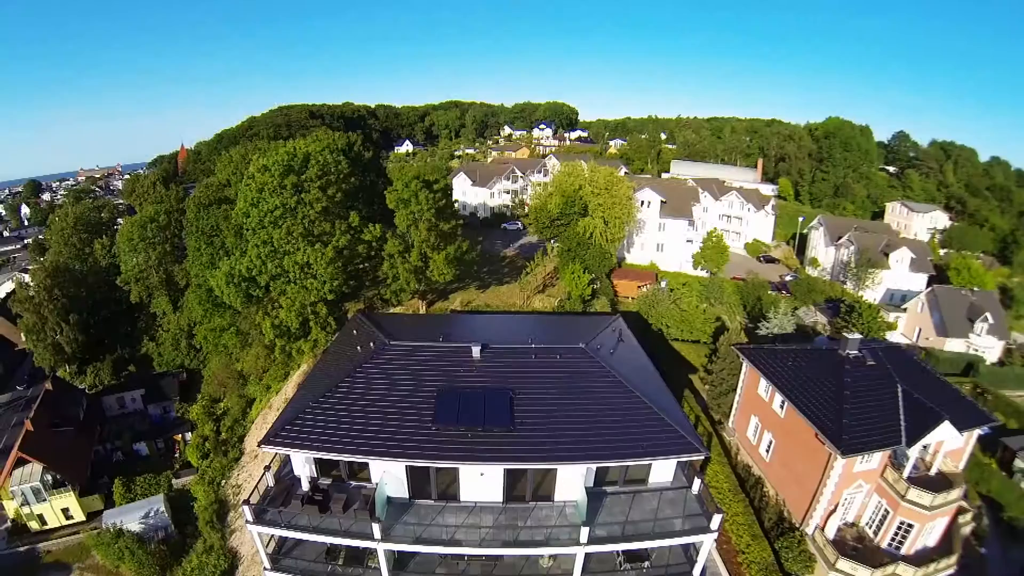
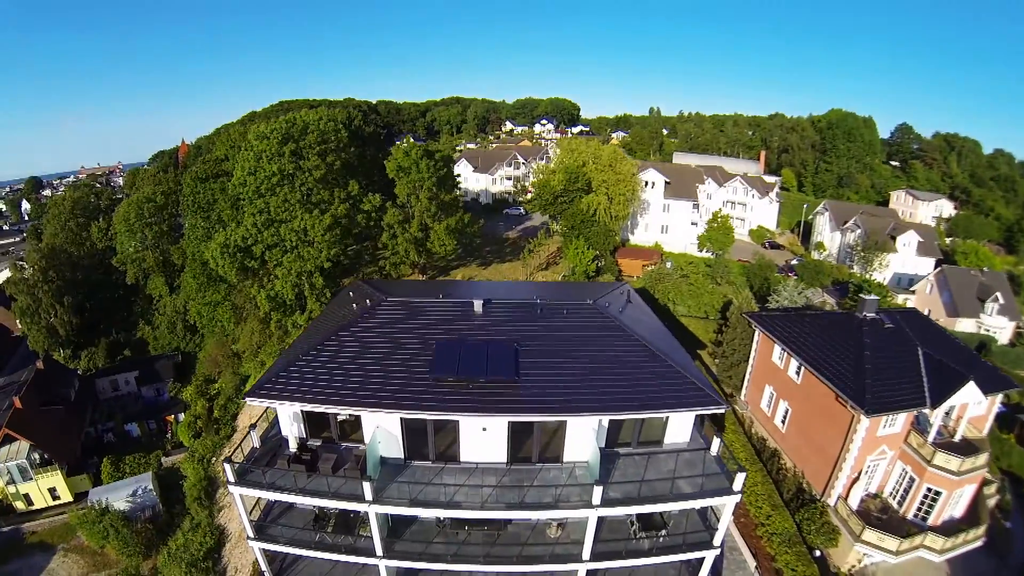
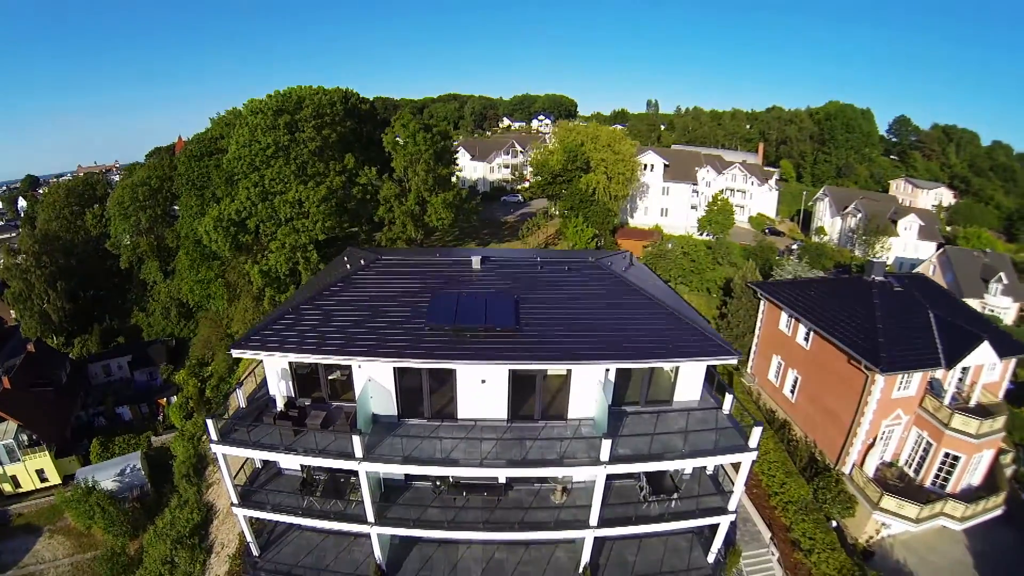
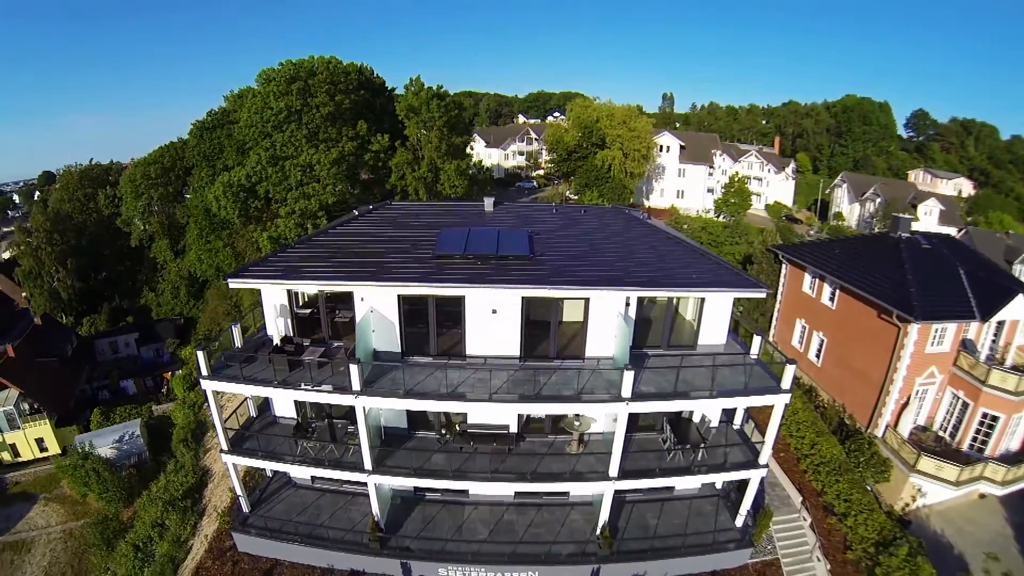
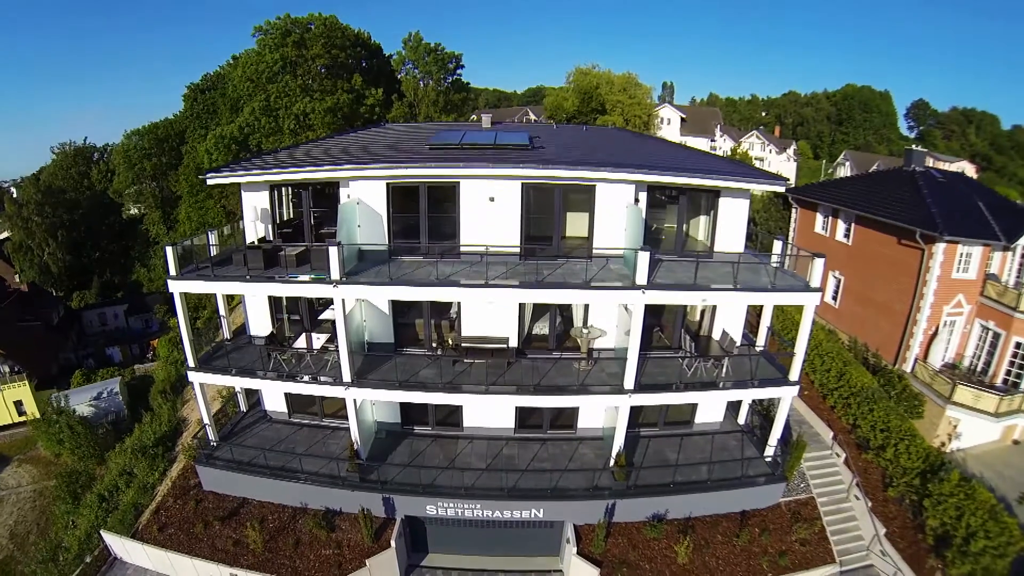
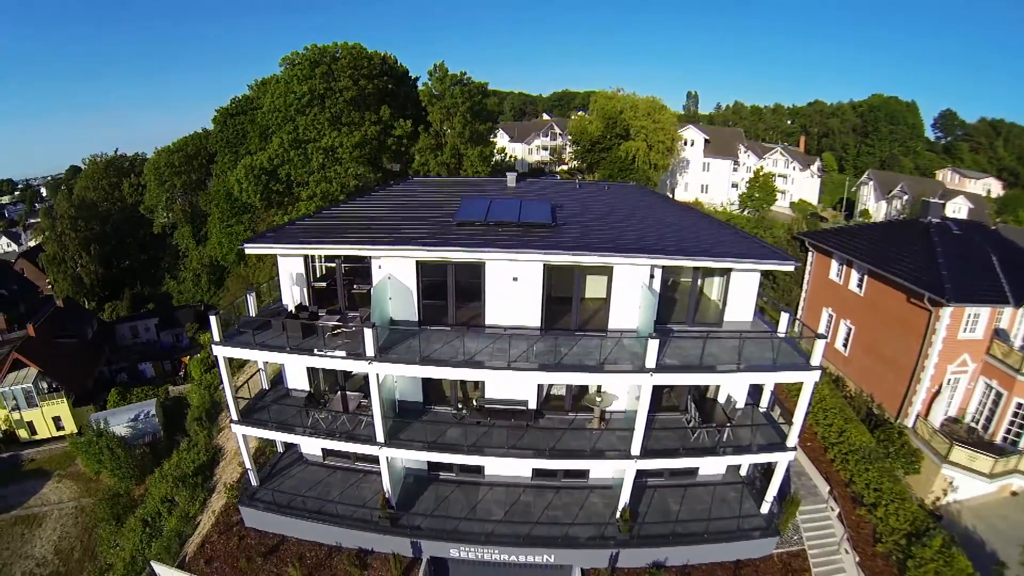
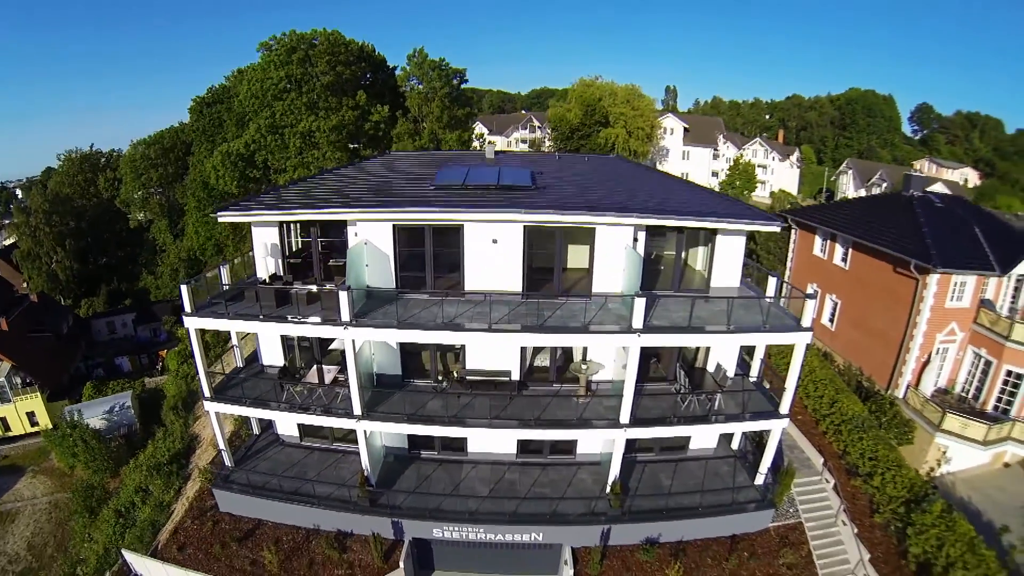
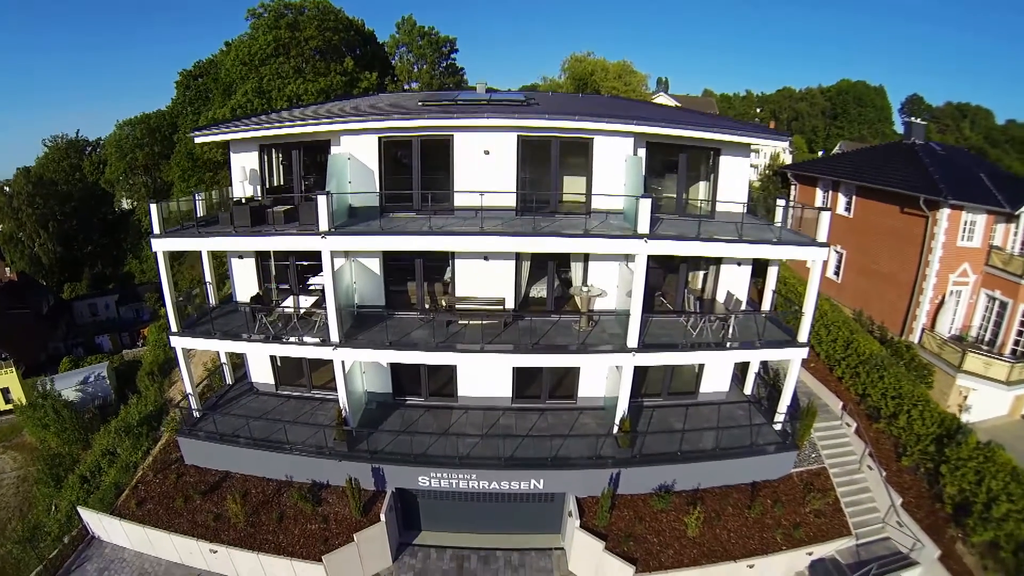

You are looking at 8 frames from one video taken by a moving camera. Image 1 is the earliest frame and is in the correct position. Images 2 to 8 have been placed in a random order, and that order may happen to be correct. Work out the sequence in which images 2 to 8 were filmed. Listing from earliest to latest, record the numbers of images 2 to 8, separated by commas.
2, 3, 4, 6, 7, 5, 8
